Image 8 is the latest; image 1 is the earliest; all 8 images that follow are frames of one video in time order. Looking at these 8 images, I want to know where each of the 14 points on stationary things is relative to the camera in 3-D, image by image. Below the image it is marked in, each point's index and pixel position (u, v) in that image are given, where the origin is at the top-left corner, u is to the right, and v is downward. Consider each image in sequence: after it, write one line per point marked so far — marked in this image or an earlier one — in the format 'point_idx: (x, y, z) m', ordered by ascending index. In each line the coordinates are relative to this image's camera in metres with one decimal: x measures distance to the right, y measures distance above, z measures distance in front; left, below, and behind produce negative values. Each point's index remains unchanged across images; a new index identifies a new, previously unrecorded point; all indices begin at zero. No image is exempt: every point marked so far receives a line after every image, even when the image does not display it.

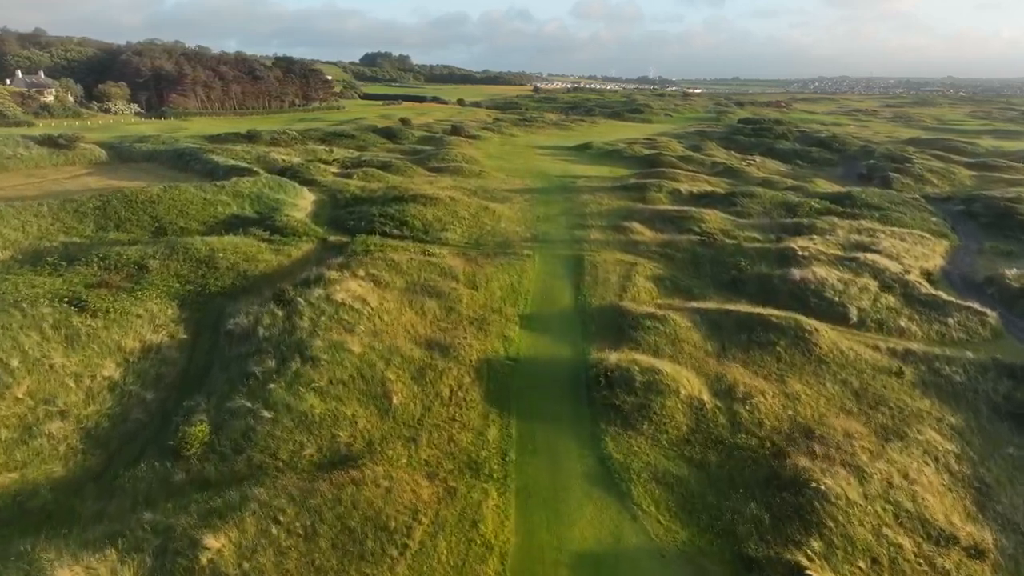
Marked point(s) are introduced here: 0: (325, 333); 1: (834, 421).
0: (-4.5, -1.1, +16.8) m
1: (+6.9, -2.9, +15.1) m
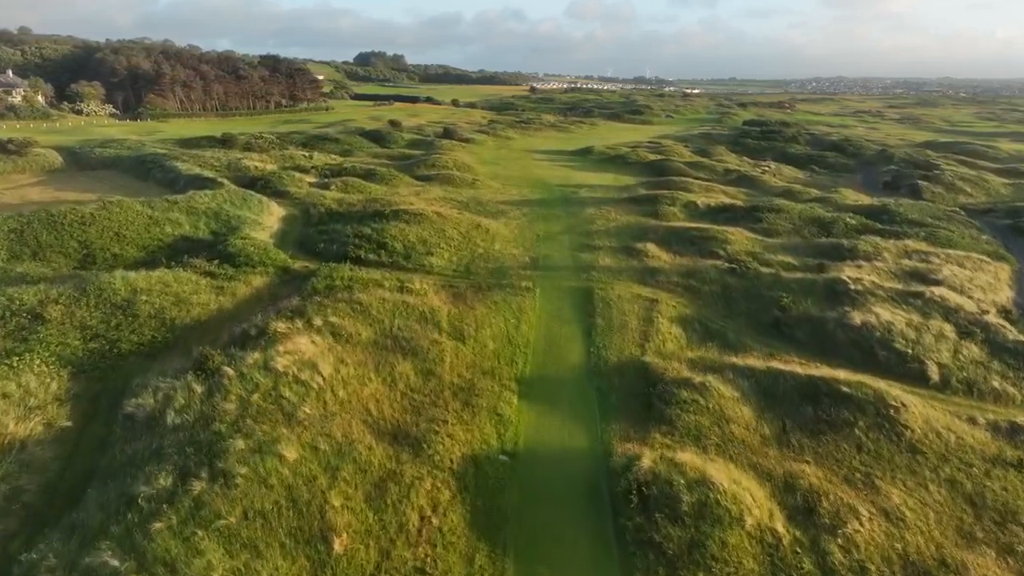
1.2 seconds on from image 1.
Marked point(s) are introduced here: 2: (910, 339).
0: (-4.6, -2.4, +12.4) m
1: (+6.8, -4.1, +10.7) m
2: (+10.5, -1.3, +18.6) m
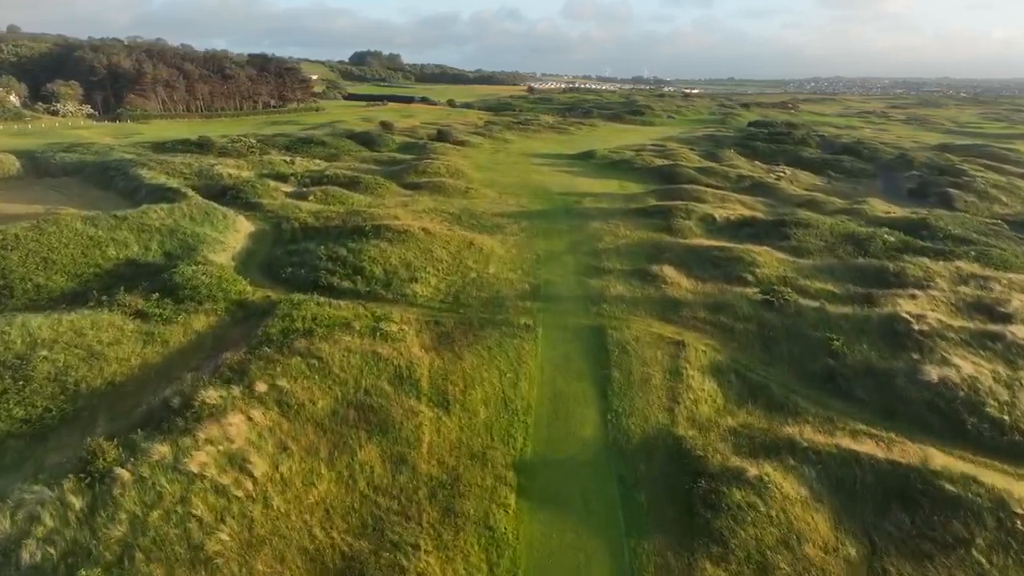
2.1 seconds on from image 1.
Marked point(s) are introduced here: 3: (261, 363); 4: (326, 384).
0: (-4.6, -3.4, +8.7) m
1: (+6.8, -5.2, +7.1) m
2: (+10.5, -2.4, +15.0) m
3: (-5.1, -1.5, +14.4) m
4: (-3.7, -1.9, +14.0) m
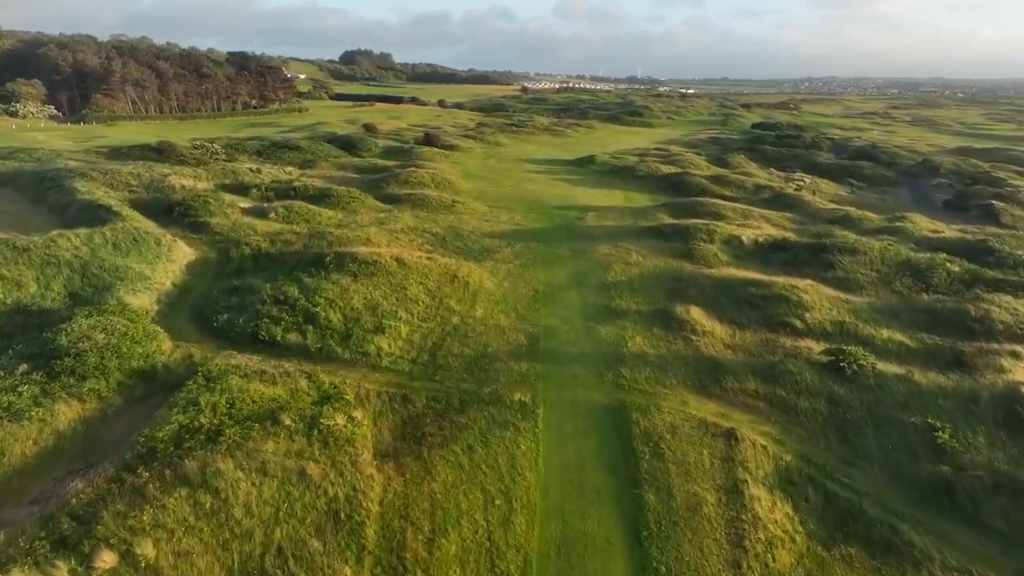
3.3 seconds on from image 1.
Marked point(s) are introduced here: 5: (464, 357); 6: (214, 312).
0: (-4.7, -4.8, +3.8) m
1: (+6.7, -6.6, +2.4) m
2: (+10.3, -3.8, +10.3) m
3: (-5.3, -2.9, +9.6) m
4: (-3.8, -3.3, +9.2) m
5: (-1.2, -1.7, +17.4) m
6: (-8.3, -0.7, +19.6) m
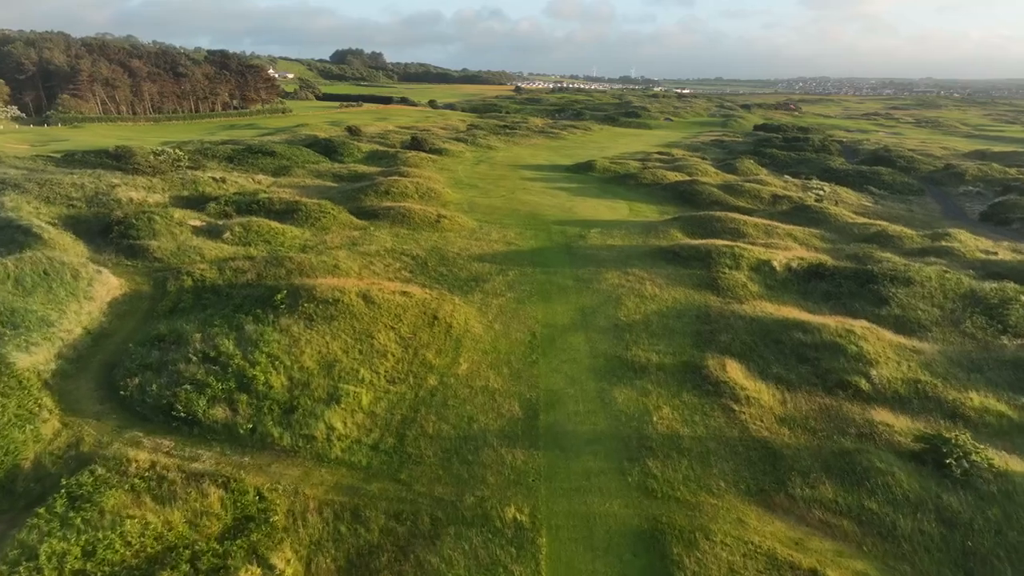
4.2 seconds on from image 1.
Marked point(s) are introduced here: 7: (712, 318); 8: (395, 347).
0: (-4.7, -6.0, -0.3) m
1: (+6.7, -7.7, -1.7) m
2: (+10.2, -4.9, +6.3) m
3: (-5.4, -4.1, +5.4) m
4: (-3.9, -4.4, +5.0) m
5: (-1.3, -2.9, +13.3) m
6: (-8.4, -1.8, +15.4) m
7: (+5.6, -0.8, +19.7) m
8: (-2.8, -1.4, +17.2) m
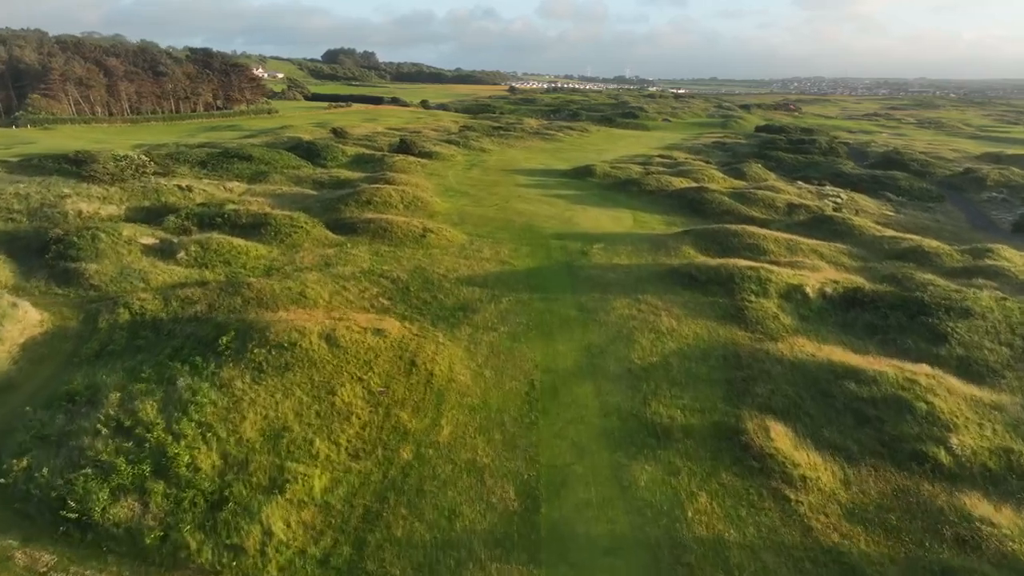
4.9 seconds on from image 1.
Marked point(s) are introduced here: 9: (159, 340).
0: (-4.7, -6.9, -3.5) m
1: (+6.8, -8.6, -4.8) m
2: (+10.2, -5.8, +3.2) m
3: (-5.4, -5.0, +2.2) m
4: (-4.0, -5.4, +1.8) m
5: (-1.4, -3.8, +10.1) m
6: (-8.6, -2.8, +12.2) m
7: (+5.4, -1.7, +16.6) m
8: (-2.9, -2.3, +14.0) m
9: (-8.6, -1.1, +17.3) m
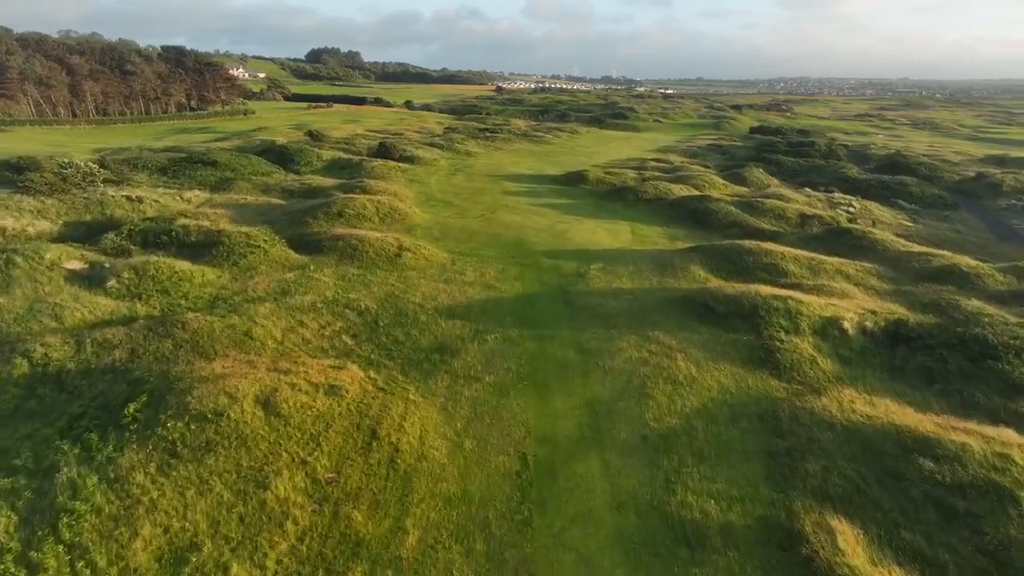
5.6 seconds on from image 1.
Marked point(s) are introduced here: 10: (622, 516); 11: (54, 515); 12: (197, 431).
0: (-4.6, -7.8, -6.8) m
1: (+6.9, -9.5, -7.9) m
2: (+10.2, -6.7, +0.1) m
3: (-5.4, -5.9, -1.2) m
4: (-3.9, -6.3, -1.5) m
5: (-1.6, -4.7, +6.8) m
6: (-8.7, -3.7, +8.8) m
7: (+5.2, -2.6, +13.4) m
8: (-3.1, -3.2, +10.7) m
9: (-8.9, -2.1, +13.9) m
10: (+1.7, -3.6, +11.0) m
11: (-6.3, -3.1, +9.7) m
12: (-5.2, -2.3, +11.8) m
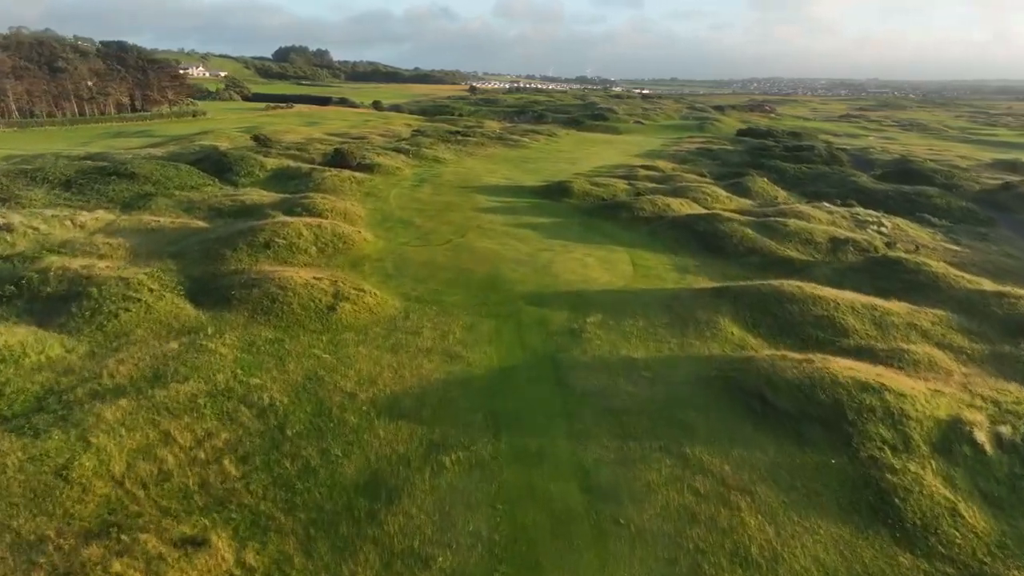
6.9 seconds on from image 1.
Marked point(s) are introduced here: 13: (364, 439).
0: (-4.2, -9.5, -13.1) m
1: (+7.3, -11.1, -13.8) m
2: (+10.3, -8.2, -5.7) m
3: (-5.2, -7.6, -7.5) m
4: (-3.7, -8.0, -7.8) m
5: (-1.7, -6.4, +0.6) m
6: (-8.9, -5.4, +2.4) m
7: (+4.9, -4.2, +7.5) m
8: (-3.4, -4.9, +4.5) m
9: (-9.2, -3.8, +7.4) m
10: (+1.5, -5.2, +4.9) m
11: (-6.5, -4.8, +3.3) m
12: (-5.5, -4.0, +5.4) m
13: (-2.7, -2.7, +12.6) m
